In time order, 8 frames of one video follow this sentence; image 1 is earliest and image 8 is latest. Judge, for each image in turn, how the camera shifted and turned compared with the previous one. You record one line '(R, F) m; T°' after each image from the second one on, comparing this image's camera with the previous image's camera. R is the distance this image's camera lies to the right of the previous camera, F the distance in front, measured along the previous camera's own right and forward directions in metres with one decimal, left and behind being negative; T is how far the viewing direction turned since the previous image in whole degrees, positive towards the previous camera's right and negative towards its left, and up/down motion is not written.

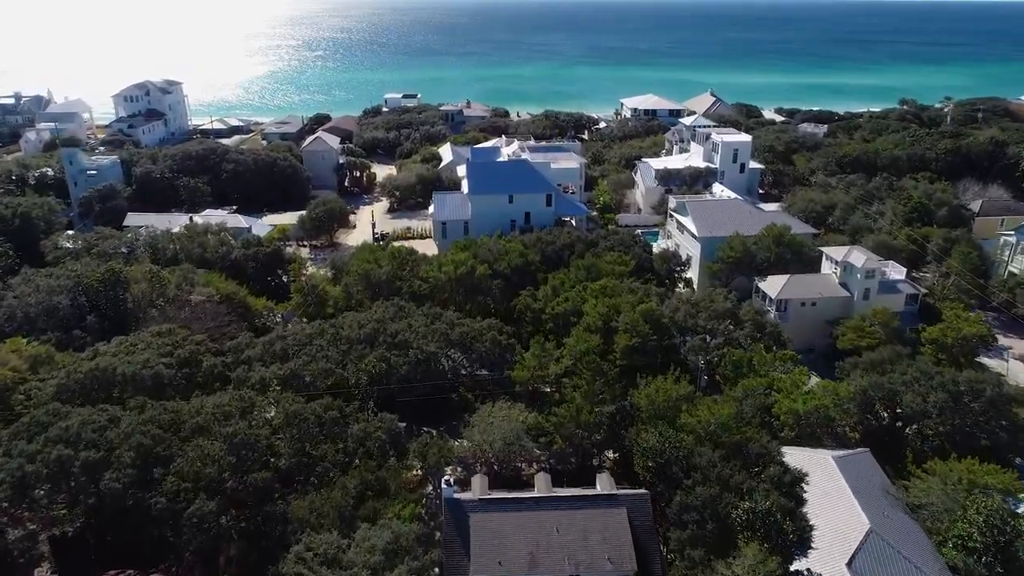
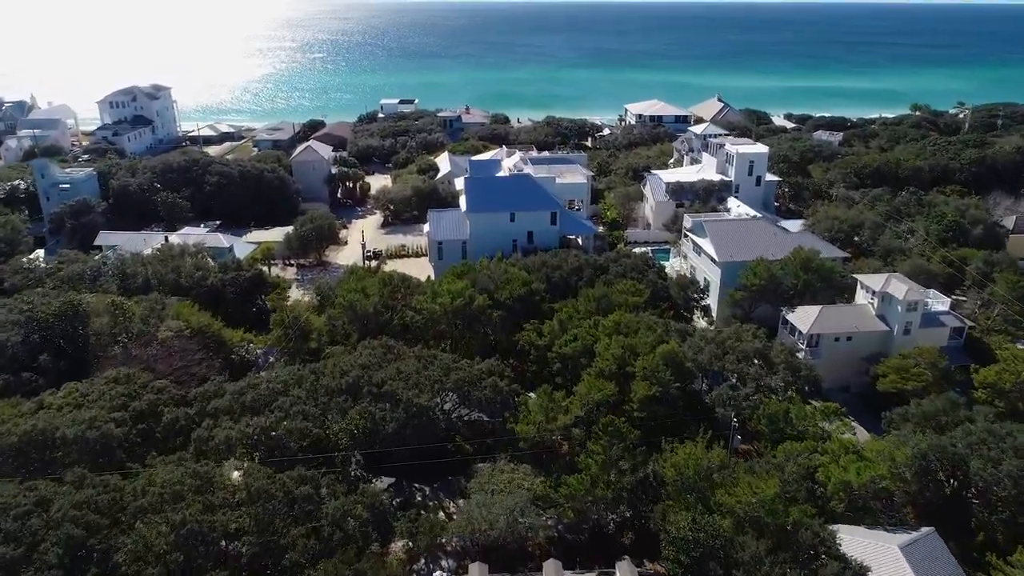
(-0.1, +2.7) m; 0°
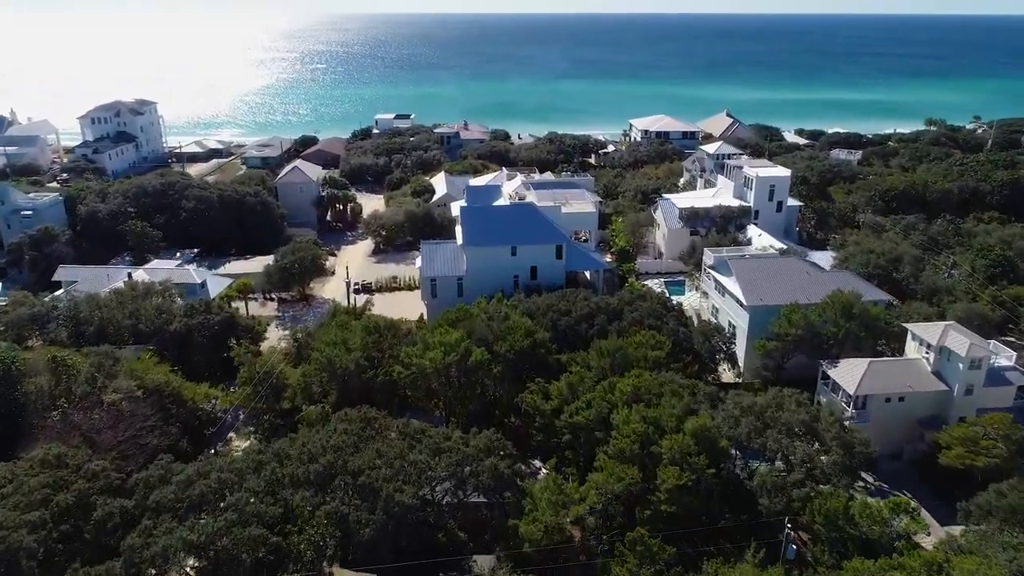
(-0.1, +3.3) m; 0°
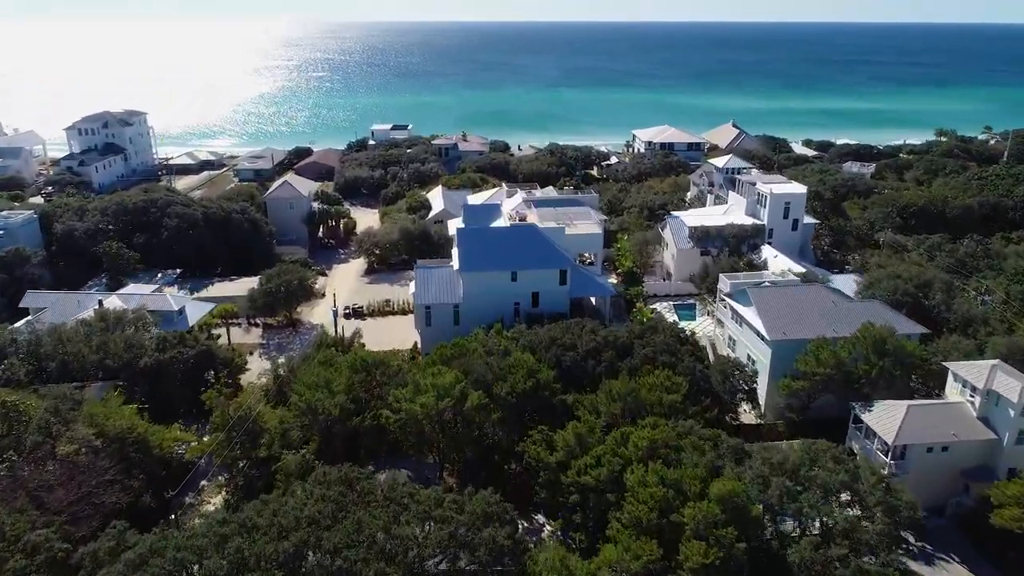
(0.0, +2.1) m; 0°
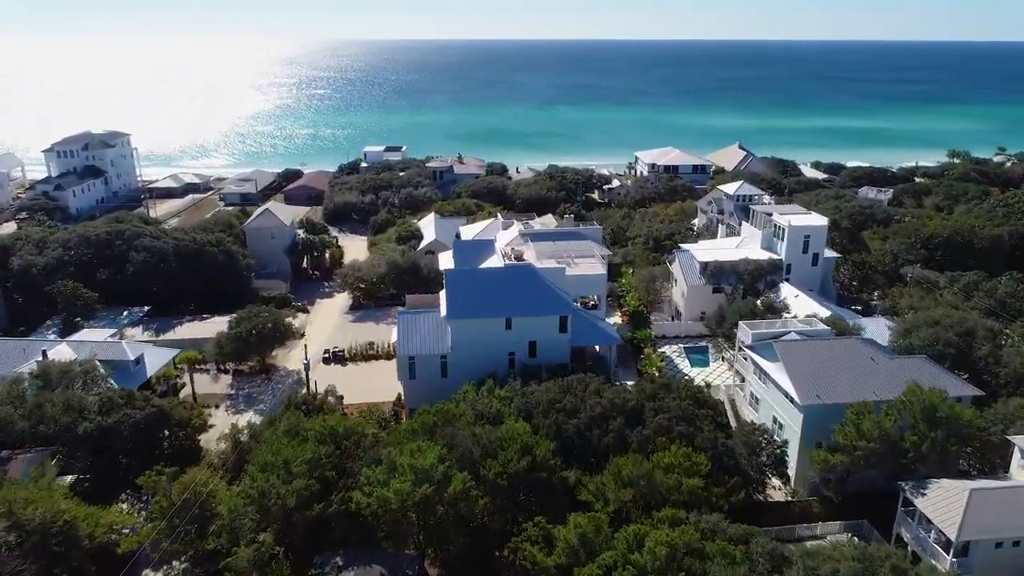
(+0.2, +3.0) m; 0°
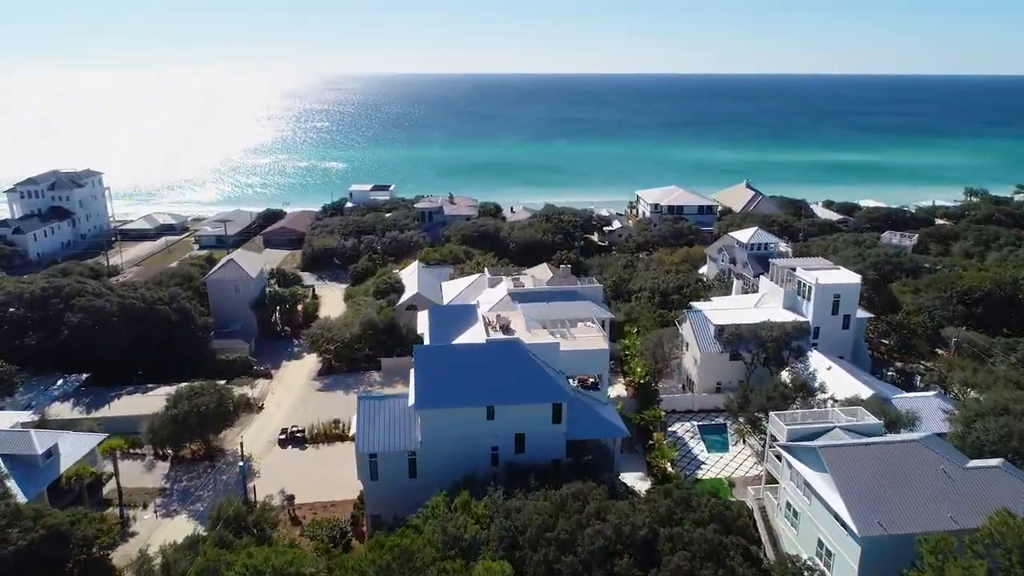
(+0.5, +4.2) m; 0°
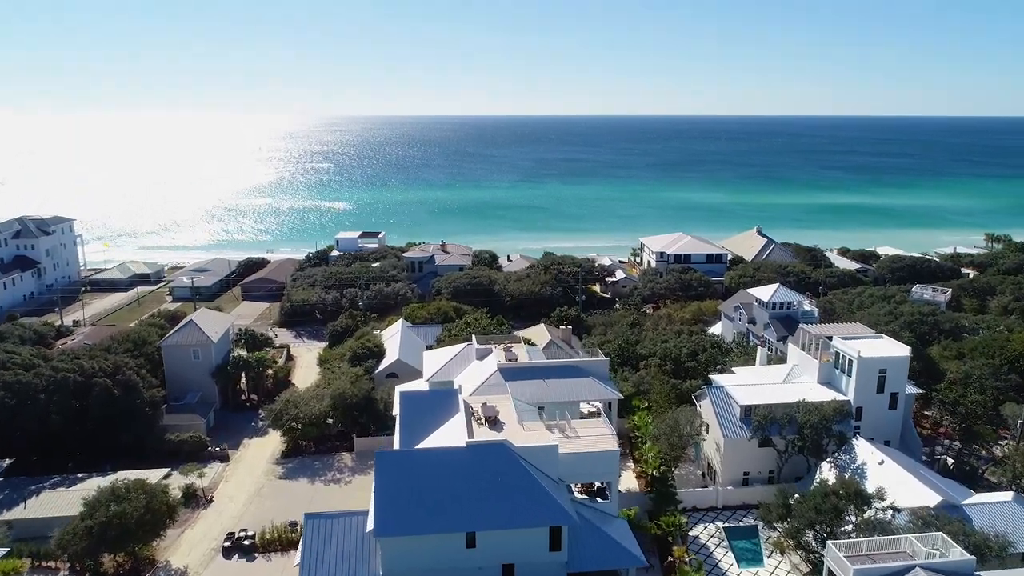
(+0.3, +4.1) m; 0°
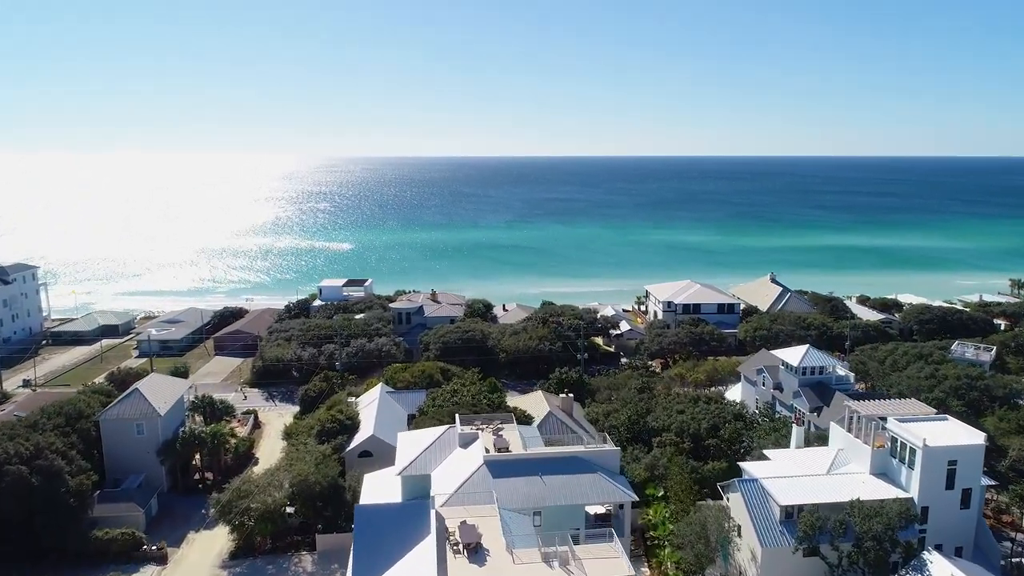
(+0.3, +4.2) m; 0°
